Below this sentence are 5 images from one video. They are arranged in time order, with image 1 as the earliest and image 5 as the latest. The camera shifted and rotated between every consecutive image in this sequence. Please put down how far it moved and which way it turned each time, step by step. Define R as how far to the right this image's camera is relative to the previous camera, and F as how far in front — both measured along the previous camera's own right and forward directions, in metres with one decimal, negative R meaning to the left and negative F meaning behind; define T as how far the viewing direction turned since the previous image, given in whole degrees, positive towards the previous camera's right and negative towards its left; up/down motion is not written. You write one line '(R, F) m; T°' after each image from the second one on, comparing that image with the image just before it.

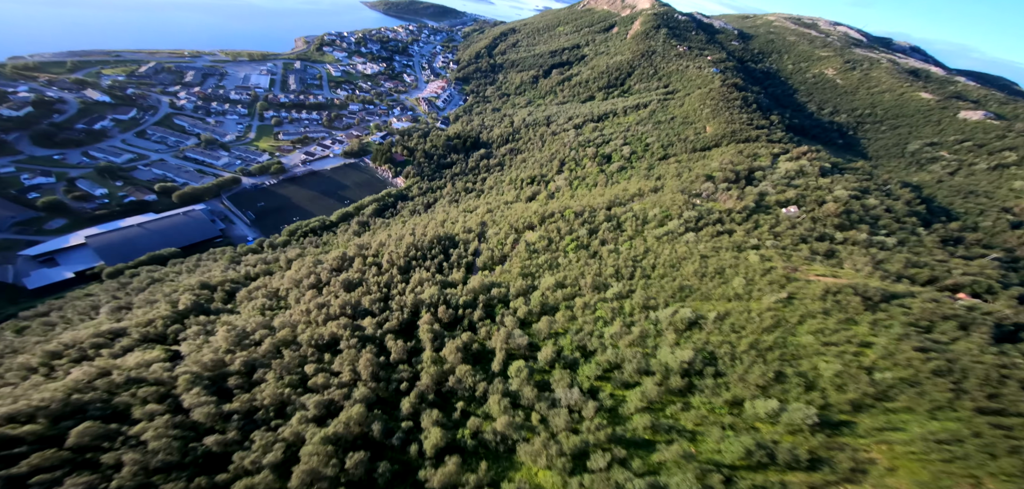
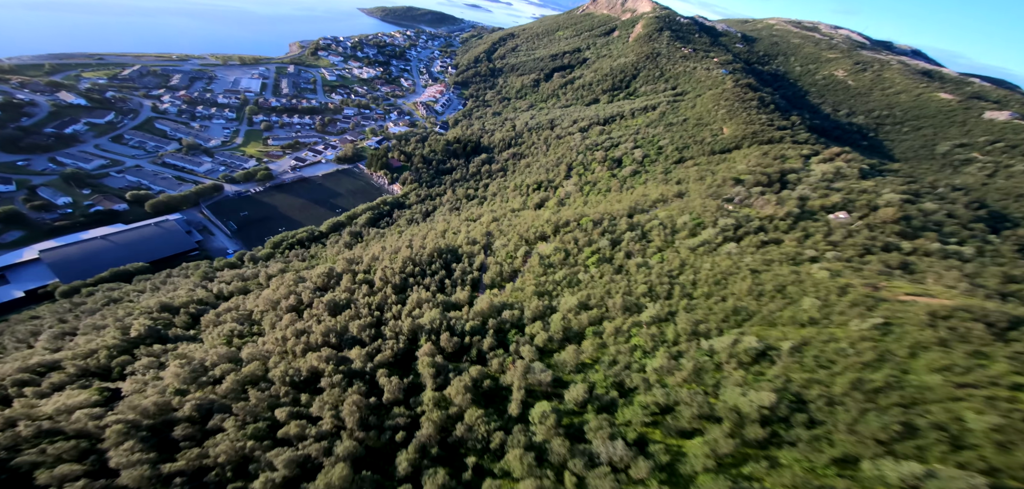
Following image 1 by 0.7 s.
(-1.4, +5.5) m; 0°
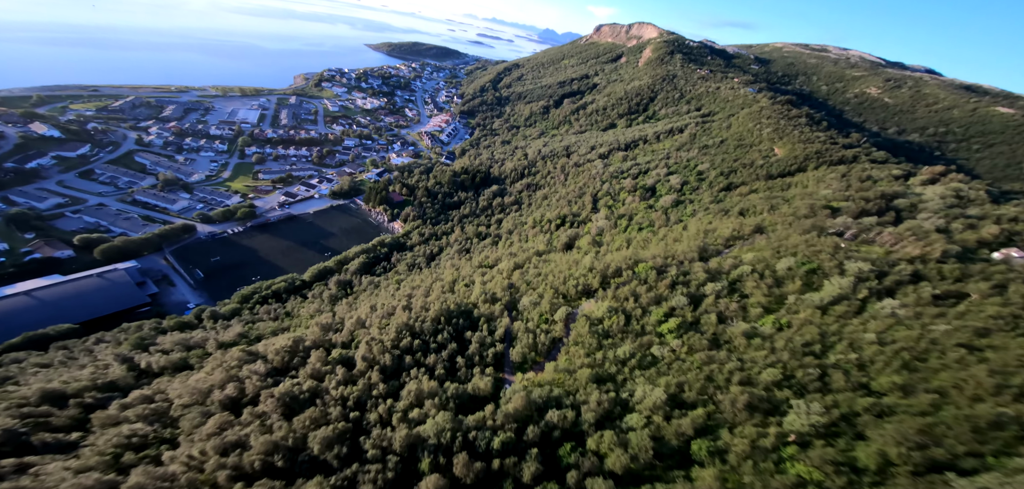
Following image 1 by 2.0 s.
(-2.4, +10.9) m; -1°
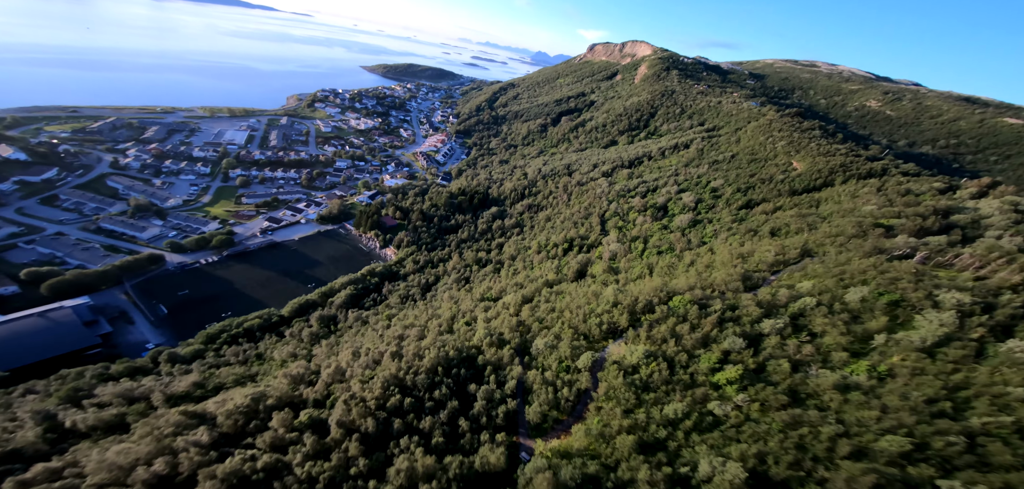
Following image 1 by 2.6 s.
(-1.1, +5.1) m; +1°
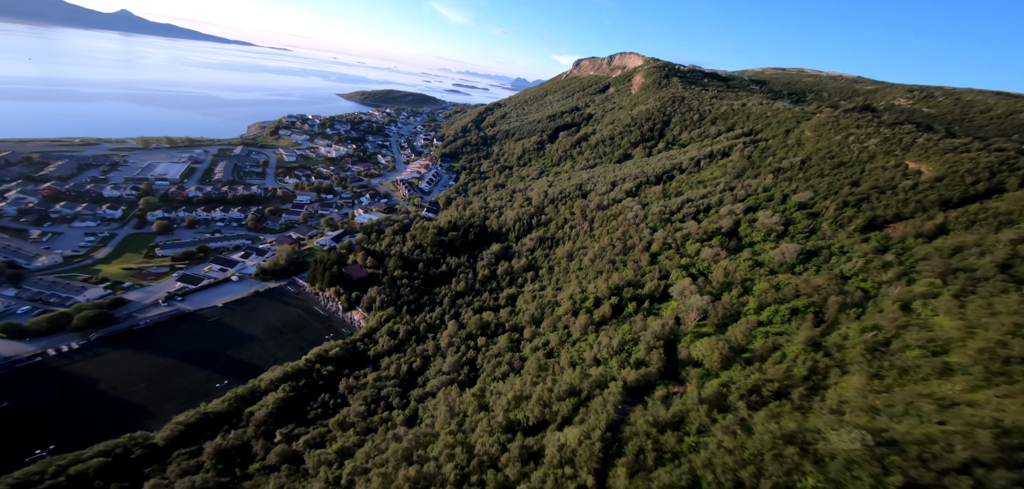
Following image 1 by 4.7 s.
(-3.3, +17.7) m; +2°
